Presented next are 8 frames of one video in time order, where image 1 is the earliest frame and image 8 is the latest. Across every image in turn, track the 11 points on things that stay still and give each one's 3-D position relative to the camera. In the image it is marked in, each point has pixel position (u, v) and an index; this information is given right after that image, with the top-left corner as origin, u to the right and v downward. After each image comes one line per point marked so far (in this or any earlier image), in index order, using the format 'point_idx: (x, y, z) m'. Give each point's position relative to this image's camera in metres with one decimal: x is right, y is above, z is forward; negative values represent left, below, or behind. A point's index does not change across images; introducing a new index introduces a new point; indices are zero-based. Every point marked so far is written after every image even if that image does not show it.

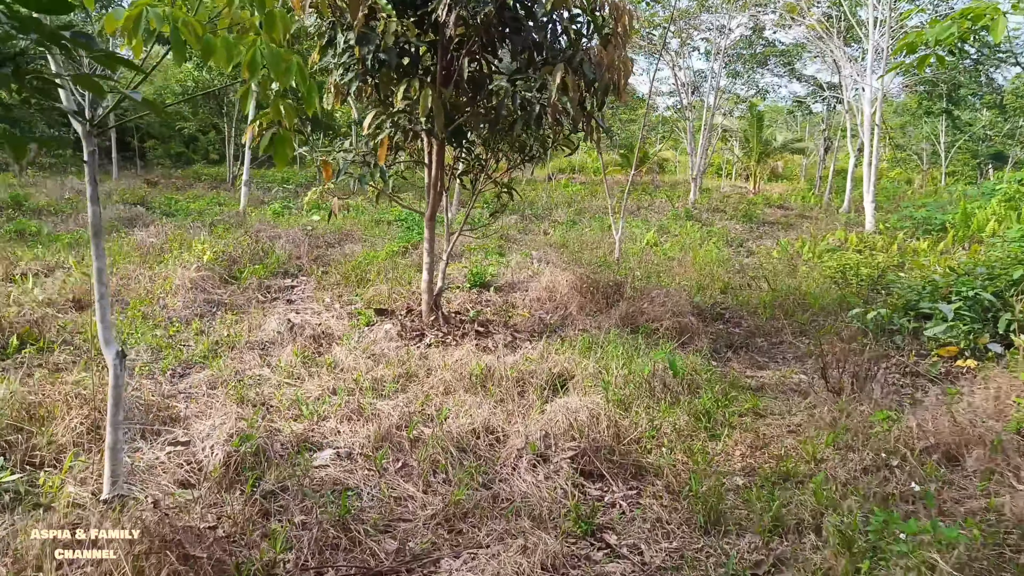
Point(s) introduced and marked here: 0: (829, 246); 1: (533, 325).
0: (+4.8, +0.6, +7.2) m
1: (+0.2, -0.4, +4.6) m
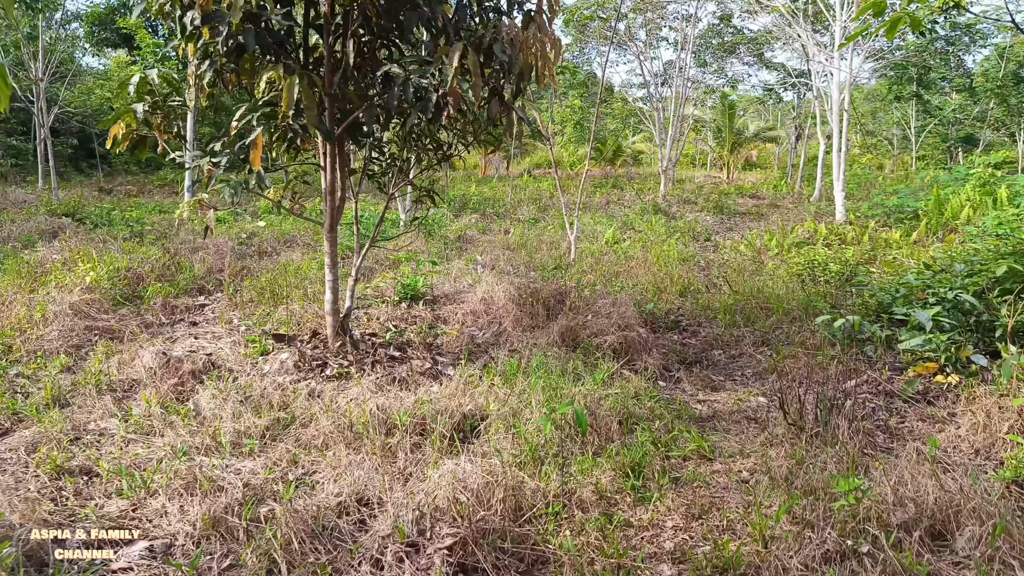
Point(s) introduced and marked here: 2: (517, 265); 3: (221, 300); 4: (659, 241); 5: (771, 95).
0: (+4.1, +0.7, +6.8) m
1: (-0.4, -0.5, +4.0) m
2: (+0.1, +0.2, +5.9) m
3: (-2.9, -0.1, +4.7) m
4: (+2.3, +0.7, +7.4) m
5: (+7.5, +5.6, +13.8) m
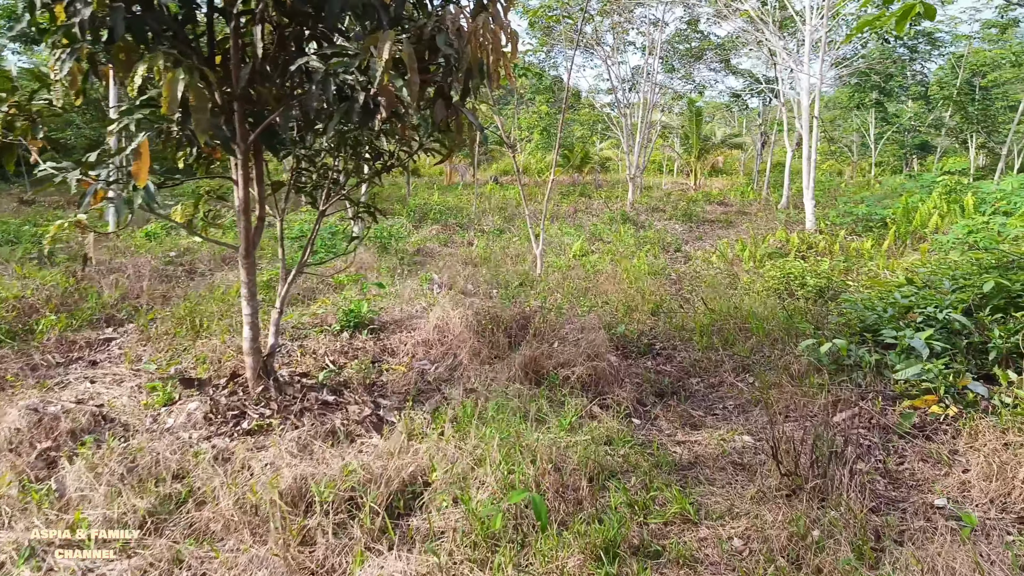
0: (+3.5, +0.5, +6.6) m
1: (-0.8, -0.7, +3.5) m
2: (-0.4, 0.0, +5.5) m
3: (-3.3, -0.4, +4.1) m
4: (+1.7, +0.5, +7.1) m
5: (+6.5, +5.4, +13.8) m
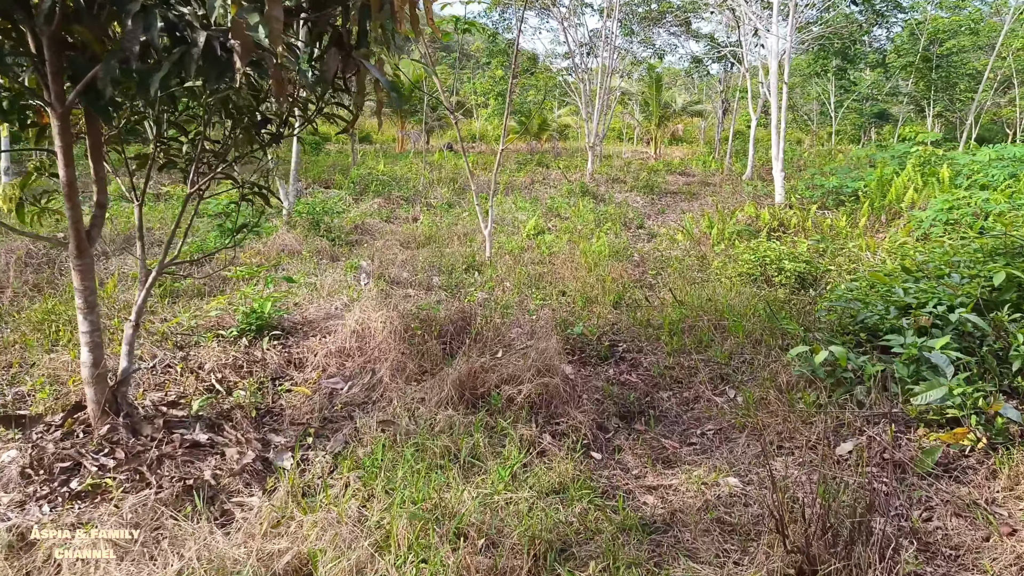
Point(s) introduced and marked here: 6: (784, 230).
0: (+2.9, +0.8, +6.1) m
1: (-1.2, -0.7, +2.8) m
2: (-0.9, +0.1, +4.7) m
3: (-3.7, -0.4, +3.1) m
4: (+1.0, +0.7, +6.4) m
5: (+5.1, +6.1, +13.2) m
6: (+3.4, +0.7, +5.9) m
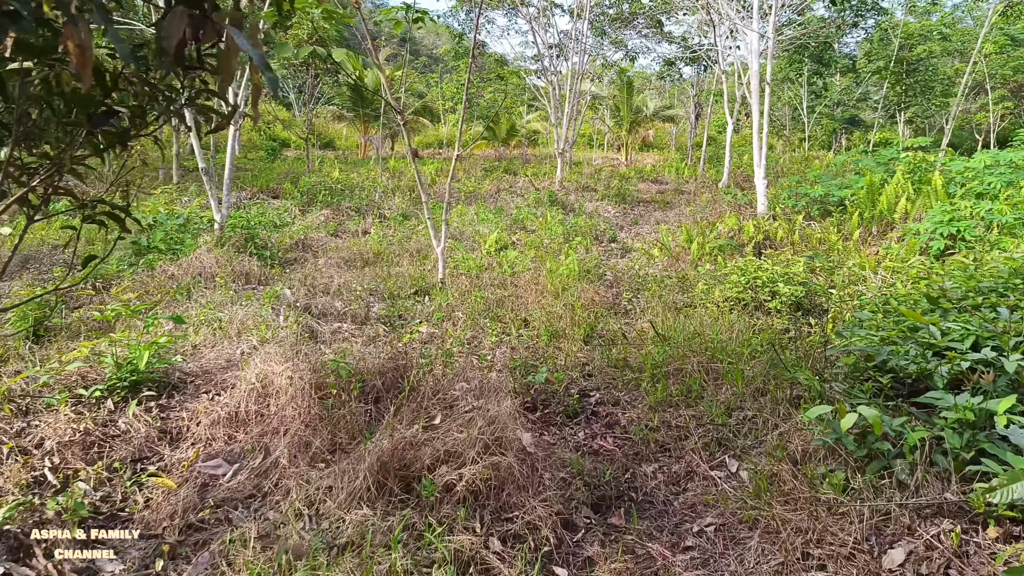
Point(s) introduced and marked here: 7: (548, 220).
0: (+2.4, +0.5, +5.5) m
1: (-1.4, -1.0, +2.0) m
2: (-1.3, -0.1, +3.9) m
3: (-4.0, -0.7, +2.2) m
4: (+0.6, +0.5, +5.8) m
5: (+4.2, +5.8, +12.8) m
6: (+2.9, +0.5, +5.4) m
7: (+0.5, +1.0, +6.8) m
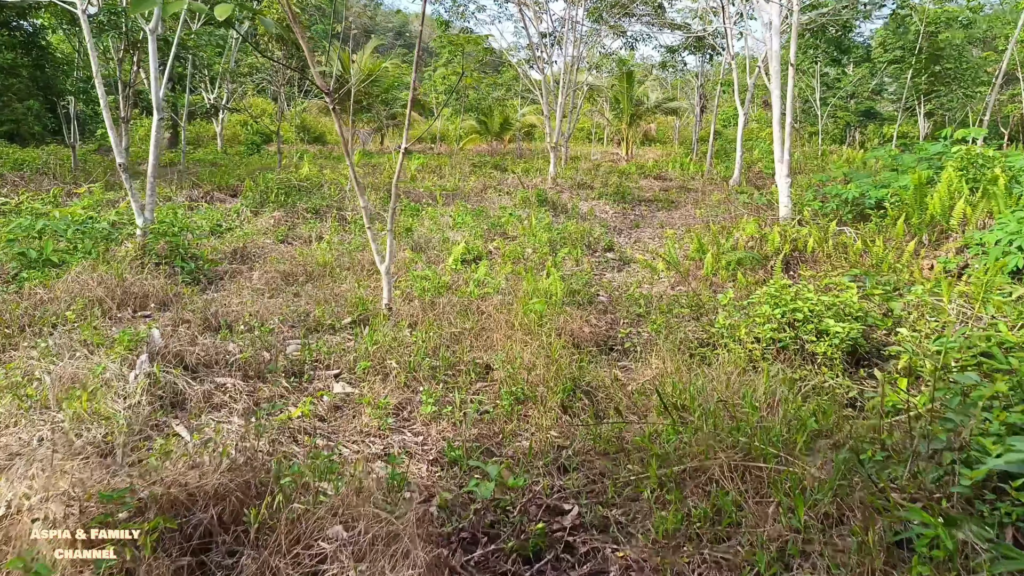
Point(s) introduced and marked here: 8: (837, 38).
0: (+2.1, +0.3, +4.5) m
1: (-1.7, -1.2, +1.0) m
2: (-1.6, -0.3, +2.9) m
3: (-4.3, -0.9, +1.2) m
4: (+0.3, +0.3, +4.8) m
5: (+3.9, +5.7, +11.7) m
6: (+2.7, +0.3, +4.4) m
7: (+0.2, +0.8, +5.8) m
8: (+7.0, +5.5, +10.2) m
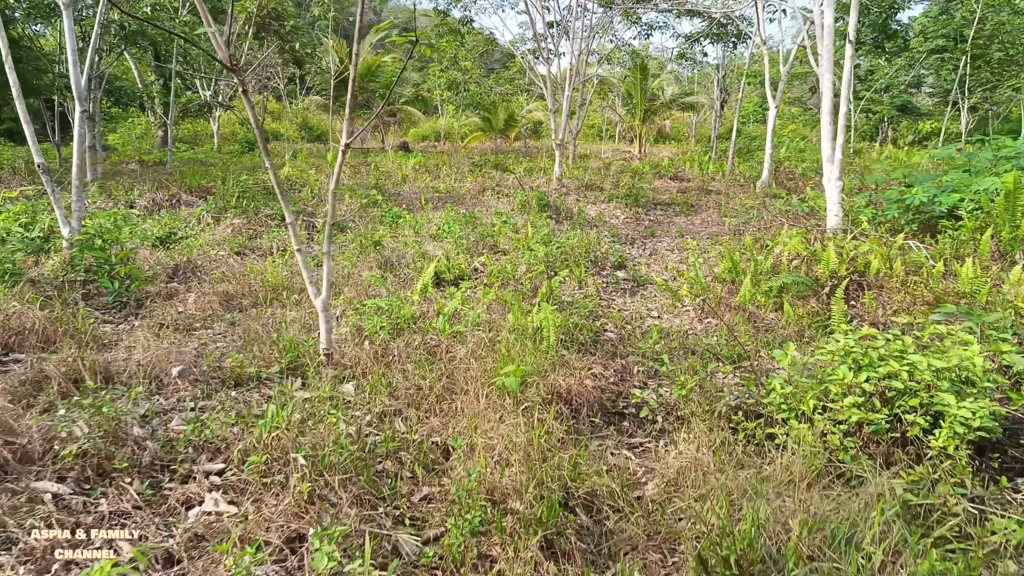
0: (+2.0, +0.1, +3.6) m
1: (-1.9, -1.4, +0.2) m
2: (-1.7, -0.6, +2.1) m
3: (-4.4, -1.1, +0.4) m
4: (+0.2, +0.1, +3.9) m
5: (+4.0, +5.5, +10.8) m
6: (+2.6, +0.1, +3.5) m
7: (+0.2, +0.5, +4.9) m
8: (+7.0, +5.2, +9.2) m
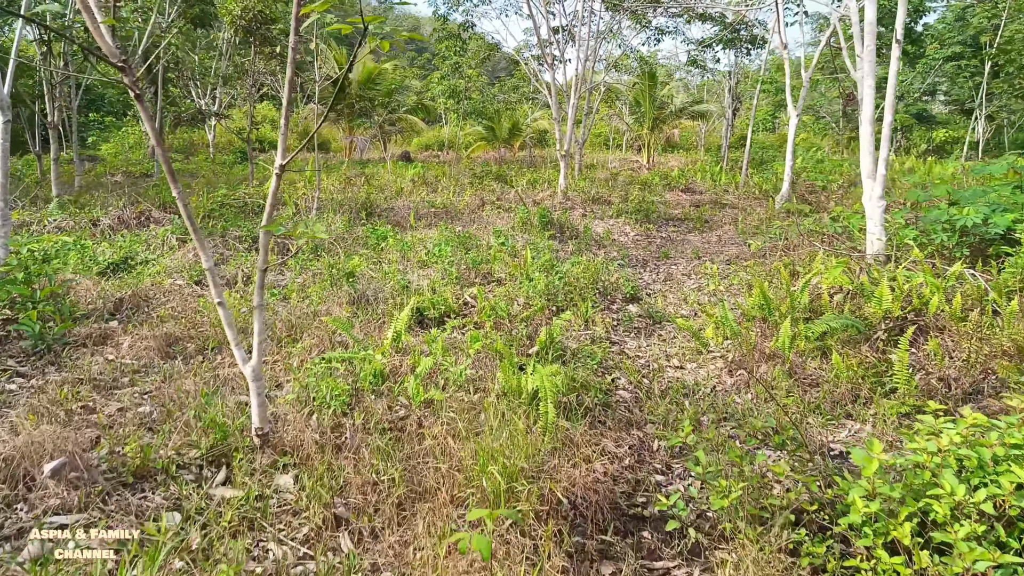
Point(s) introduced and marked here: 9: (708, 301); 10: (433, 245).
0: (+2.0, -0.2, +3.0) m
1: (-2.0, -1.6, -0.4) m
2: (-1.8, -0.8, +1.5) m
3: (-4.5, -1.3, -0.1) m
4: (+0.2, -0.2, +3.3) m
5: (+4.1, +5.1, +10.2) m
6: (+2.5, -0.2, +2.9) m
7: (+0.1, +0.2, +4.4) m
8: (+7.1, +4.8, +8.6) m
9: (+1.5, -0.1, +3.8) m
10: (-0.9, +0.4, +4.8) m
